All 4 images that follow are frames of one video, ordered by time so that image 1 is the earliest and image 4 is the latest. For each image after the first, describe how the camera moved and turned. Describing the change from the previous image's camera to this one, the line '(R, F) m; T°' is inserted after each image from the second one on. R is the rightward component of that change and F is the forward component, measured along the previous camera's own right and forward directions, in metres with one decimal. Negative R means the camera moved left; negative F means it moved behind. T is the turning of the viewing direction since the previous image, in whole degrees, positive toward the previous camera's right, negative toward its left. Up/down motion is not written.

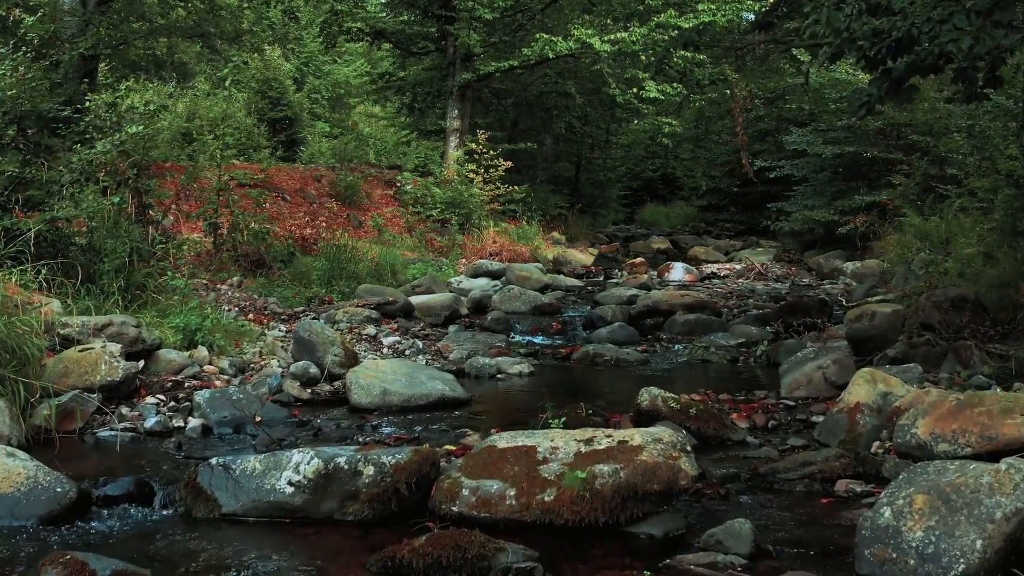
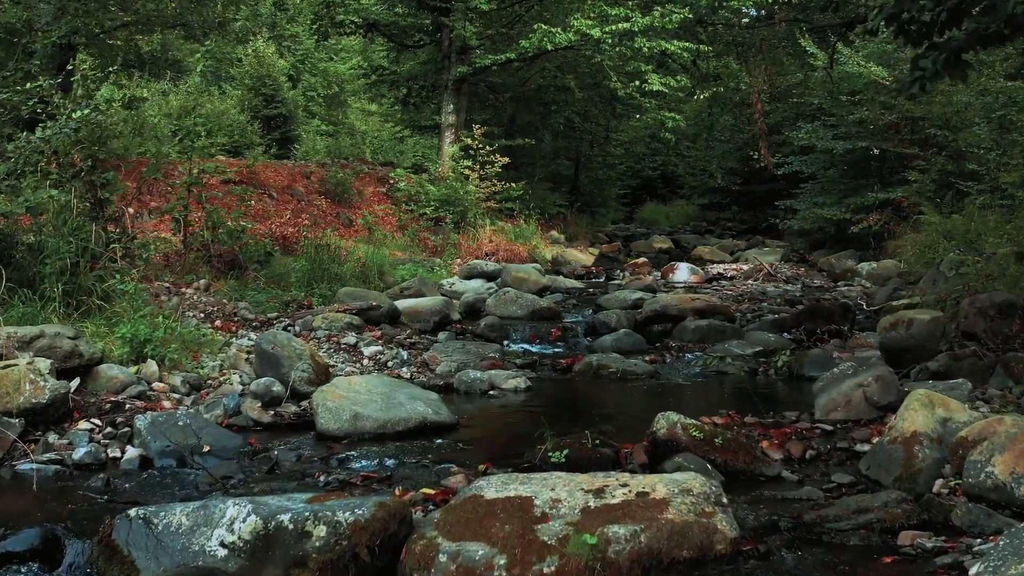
(0.0, +0.8) m; 0°
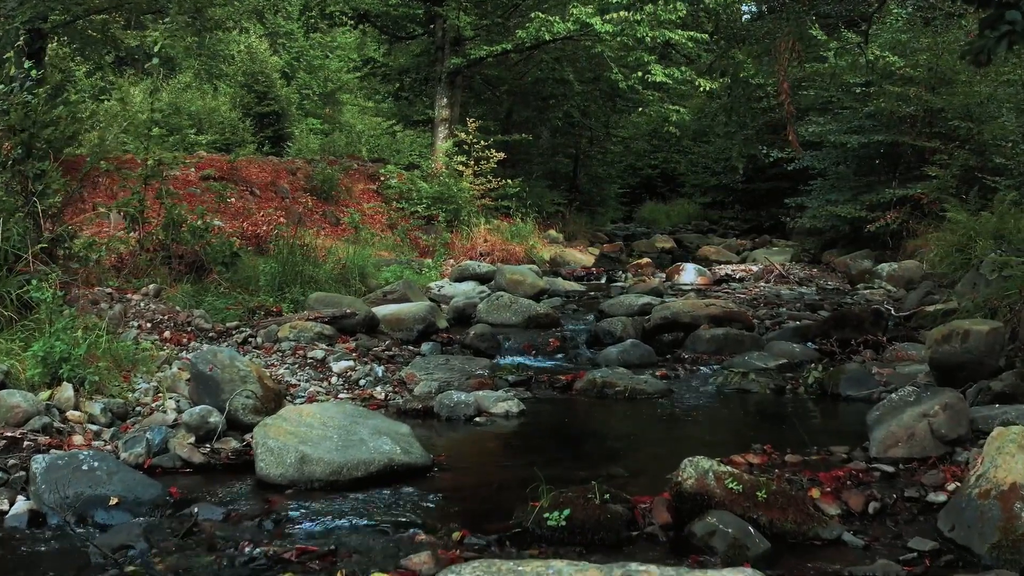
(+0.1, +1.0) m; 0°
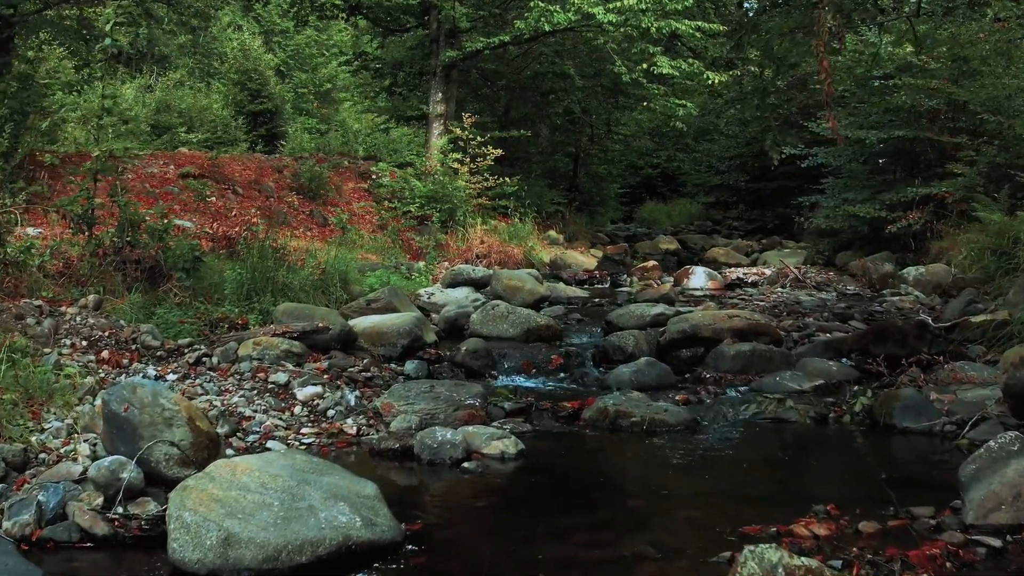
(0.0, +1.0) m; 0°
